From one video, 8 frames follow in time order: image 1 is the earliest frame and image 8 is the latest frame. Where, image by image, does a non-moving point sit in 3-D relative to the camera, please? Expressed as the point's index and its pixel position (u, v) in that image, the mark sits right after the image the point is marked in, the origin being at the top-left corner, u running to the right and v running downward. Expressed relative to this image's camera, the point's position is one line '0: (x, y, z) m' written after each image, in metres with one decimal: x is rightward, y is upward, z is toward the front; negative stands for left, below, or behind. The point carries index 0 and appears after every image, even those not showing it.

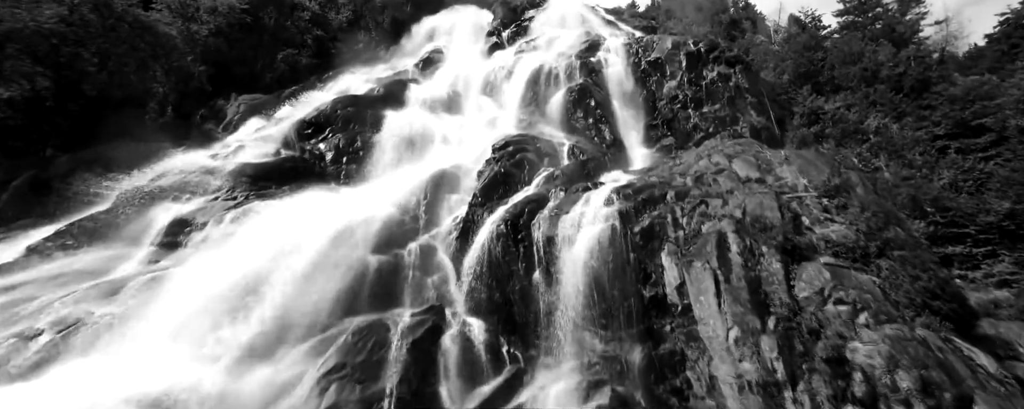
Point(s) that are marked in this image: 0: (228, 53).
0: (-13.4, +7.1, +19.3) m
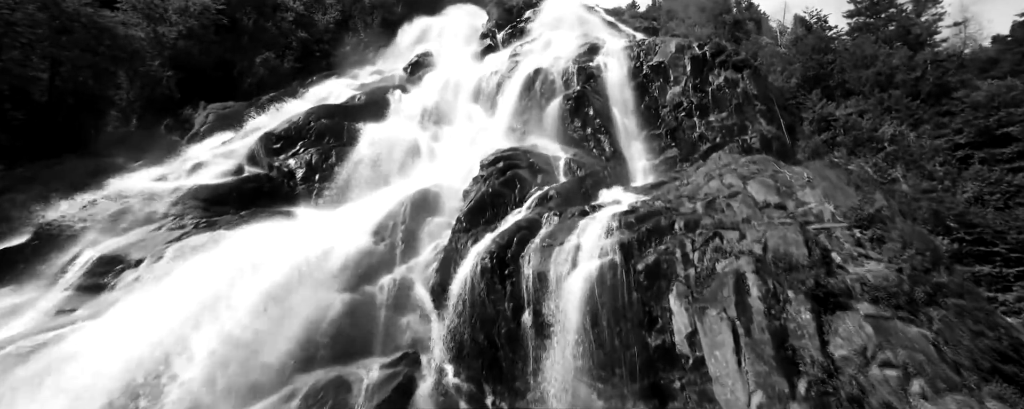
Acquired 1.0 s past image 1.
0: (-13.8, +6.5, +18.1) m
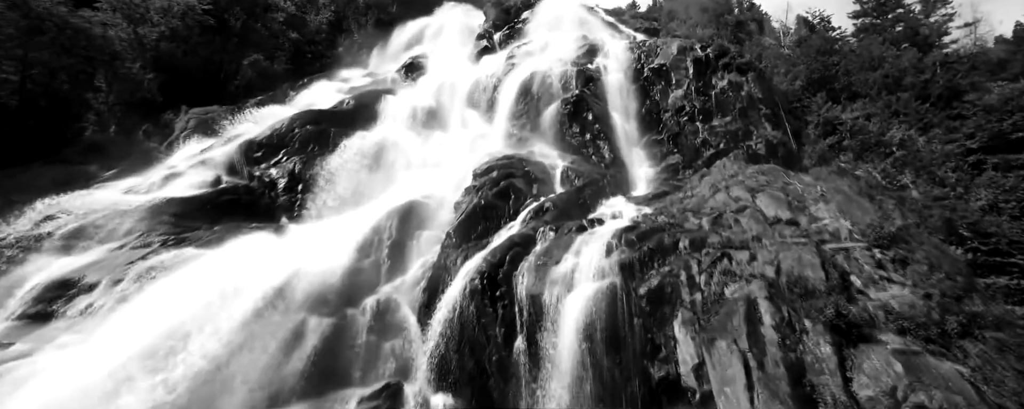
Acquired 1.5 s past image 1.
0: (-13.9, +6.1, +17.4) m
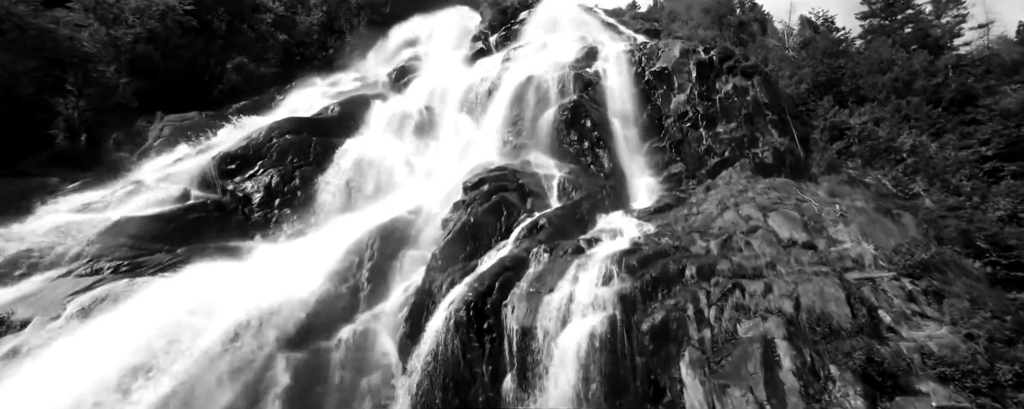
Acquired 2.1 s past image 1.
0: (-14.1, +5.7, +16.6) m
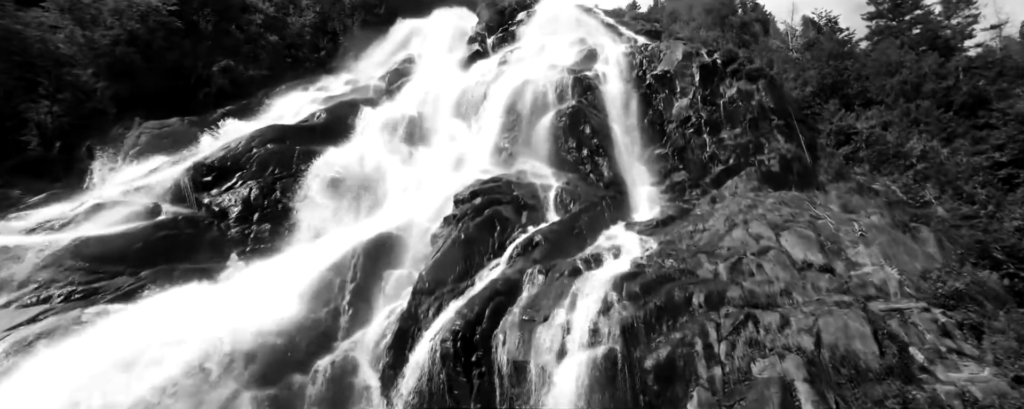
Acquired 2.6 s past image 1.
0: (-14.3, +5.4, +16.0) m
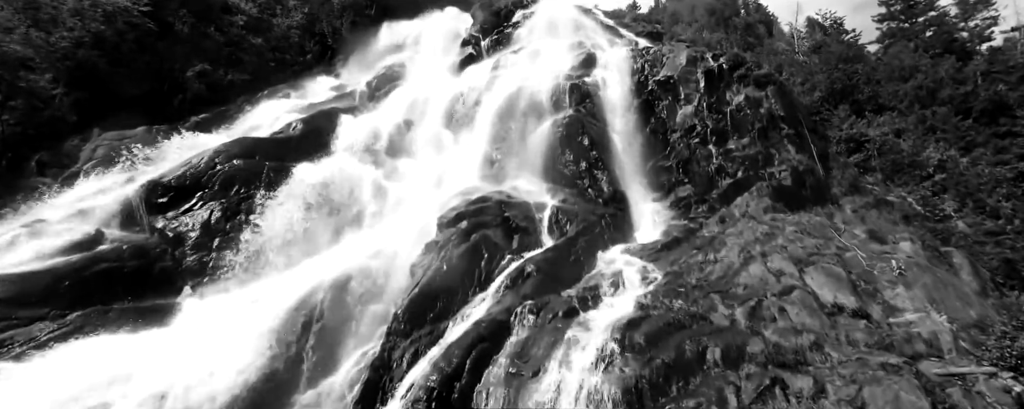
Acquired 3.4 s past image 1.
0: (-14.5, +4.8, +15.0) m
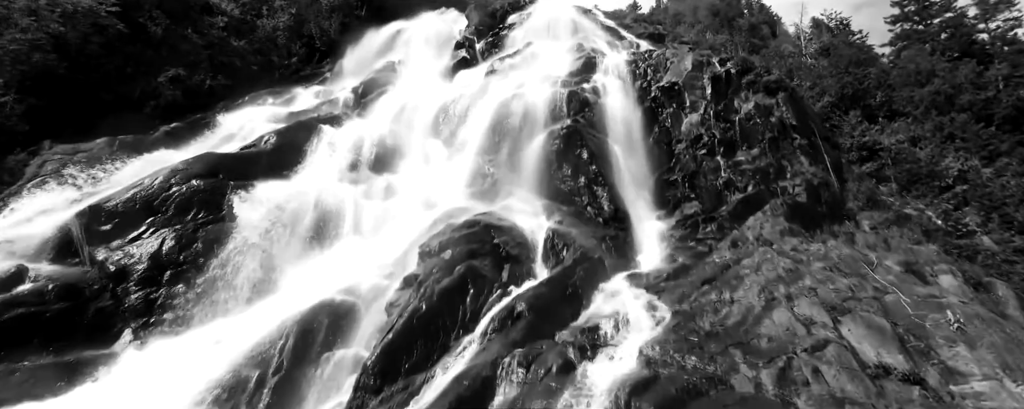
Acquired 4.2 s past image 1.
0: (-14.8, +4.3, +13.9) m
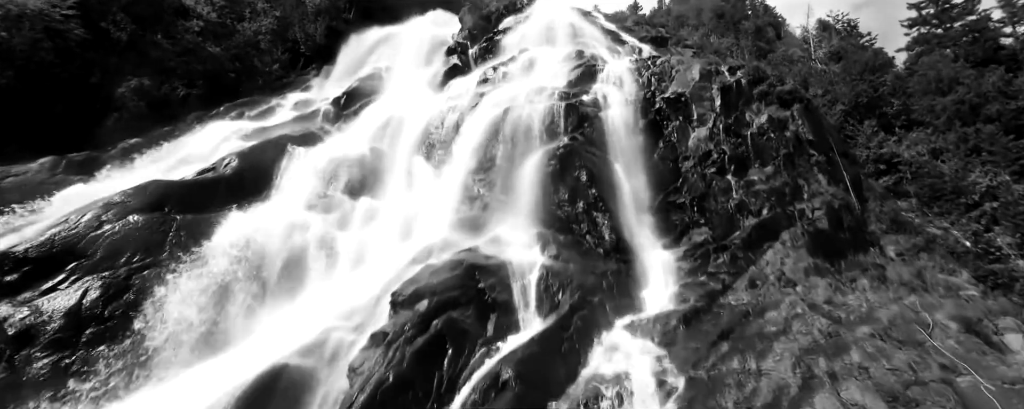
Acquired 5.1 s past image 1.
0: (-15.0, +3.5, +12.7) m
